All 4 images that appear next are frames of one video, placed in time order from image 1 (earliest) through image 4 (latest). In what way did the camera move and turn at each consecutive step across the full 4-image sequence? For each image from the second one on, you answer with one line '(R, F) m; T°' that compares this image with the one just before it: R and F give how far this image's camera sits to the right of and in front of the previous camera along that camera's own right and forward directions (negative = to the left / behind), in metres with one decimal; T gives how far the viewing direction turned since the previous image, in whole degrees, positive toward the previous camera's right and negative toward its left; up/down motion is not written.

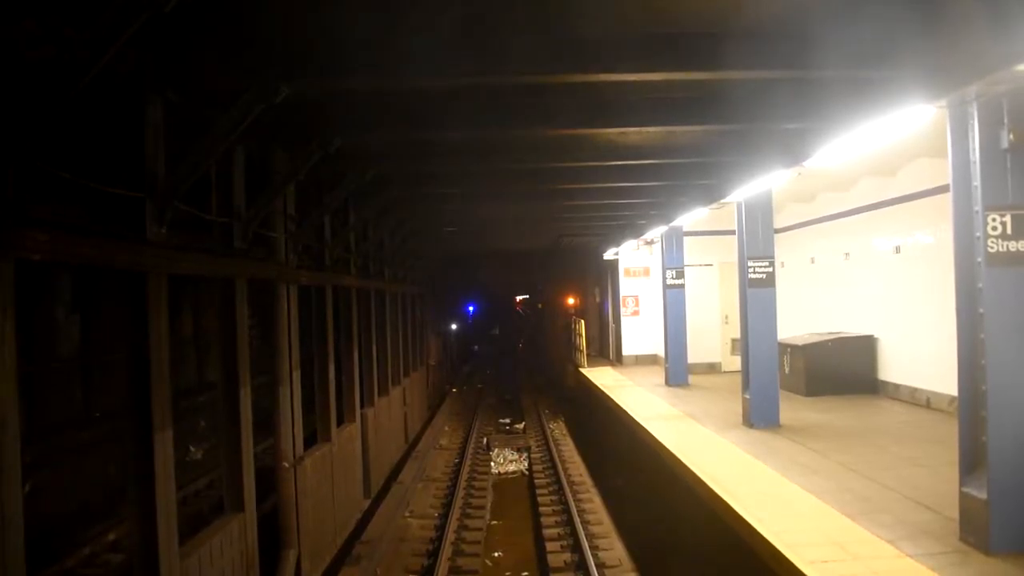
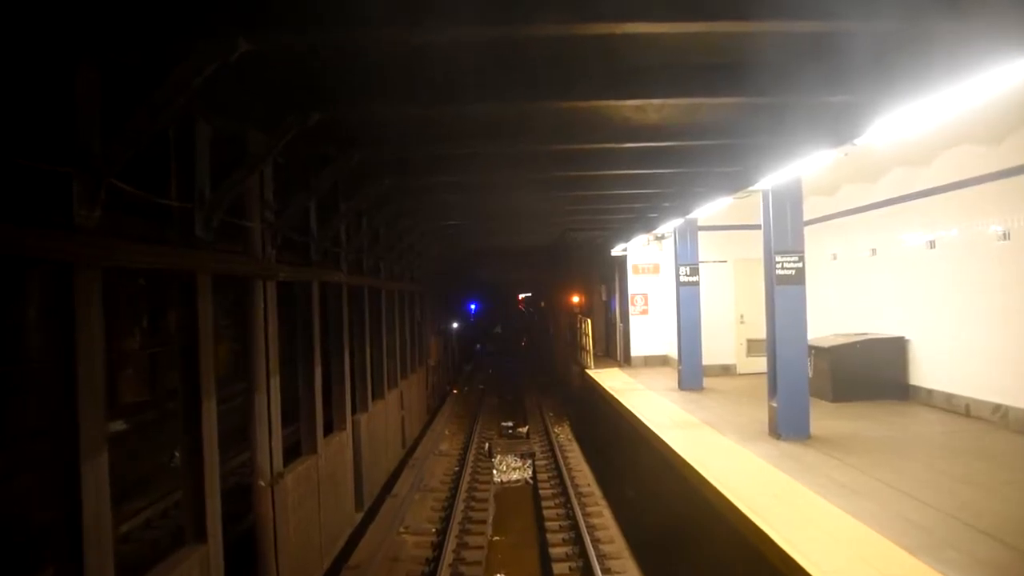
(0.0, +0.5) m; 0°
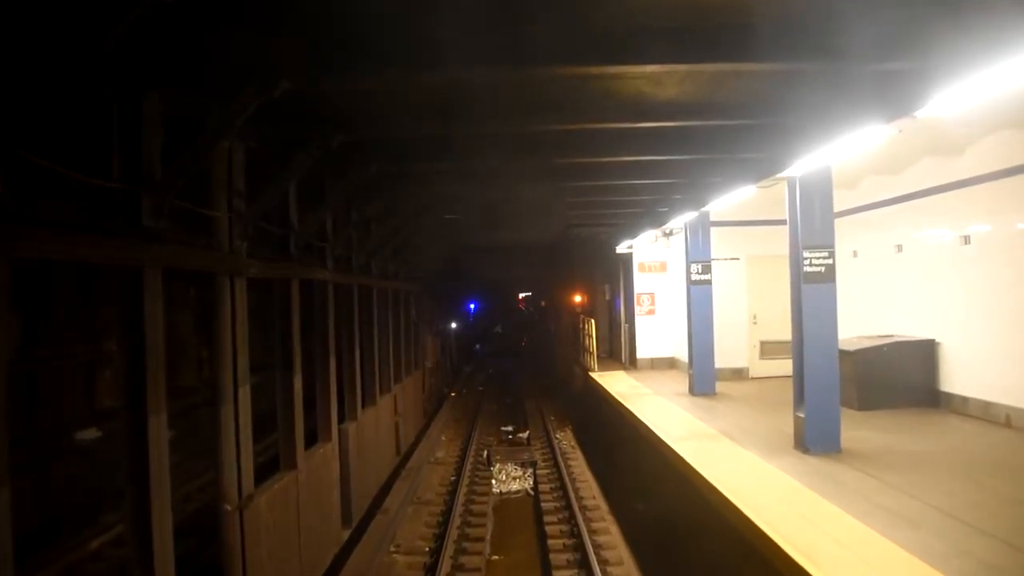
(0.0, +0.5) m; 0°
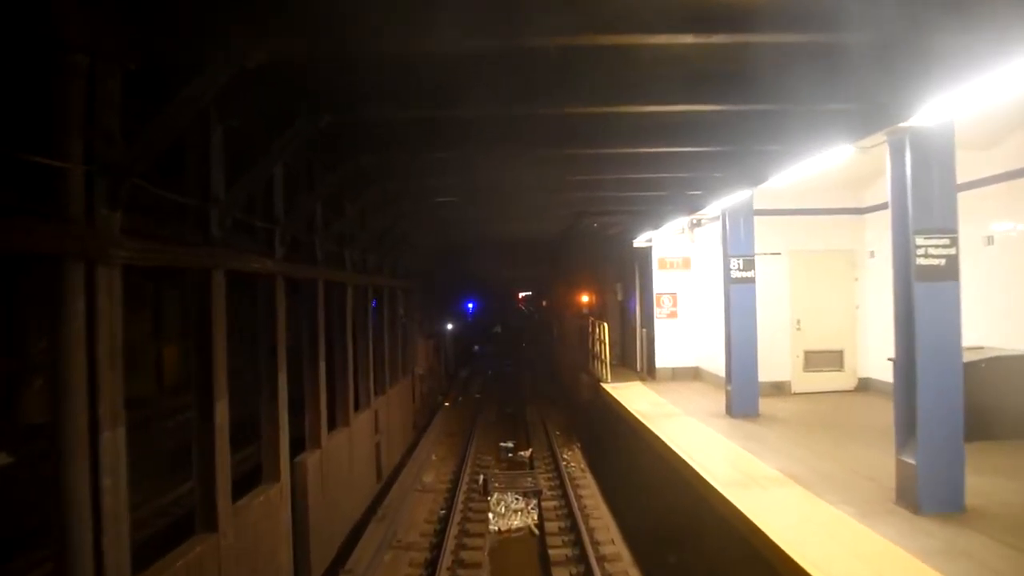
(0.0, +1.4) m; 0°
